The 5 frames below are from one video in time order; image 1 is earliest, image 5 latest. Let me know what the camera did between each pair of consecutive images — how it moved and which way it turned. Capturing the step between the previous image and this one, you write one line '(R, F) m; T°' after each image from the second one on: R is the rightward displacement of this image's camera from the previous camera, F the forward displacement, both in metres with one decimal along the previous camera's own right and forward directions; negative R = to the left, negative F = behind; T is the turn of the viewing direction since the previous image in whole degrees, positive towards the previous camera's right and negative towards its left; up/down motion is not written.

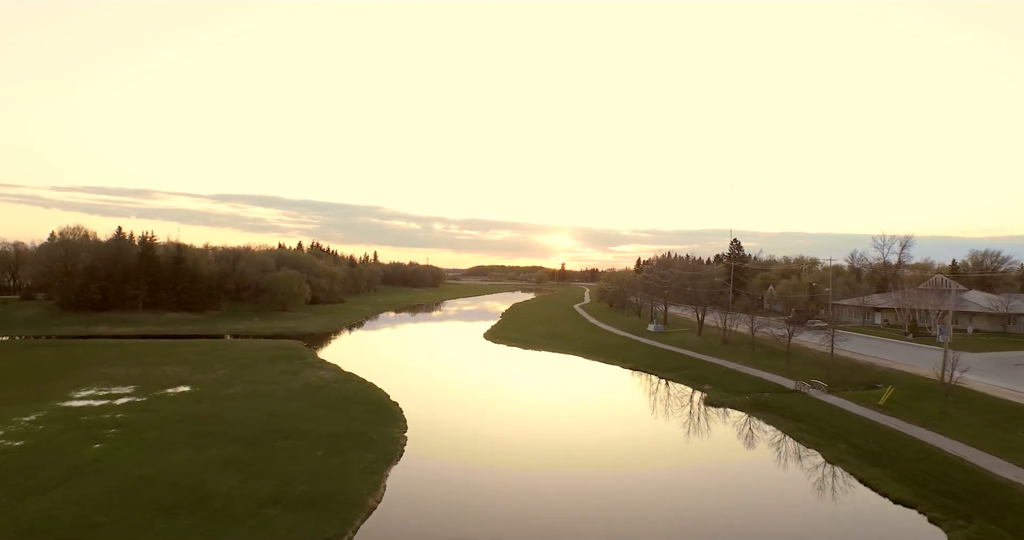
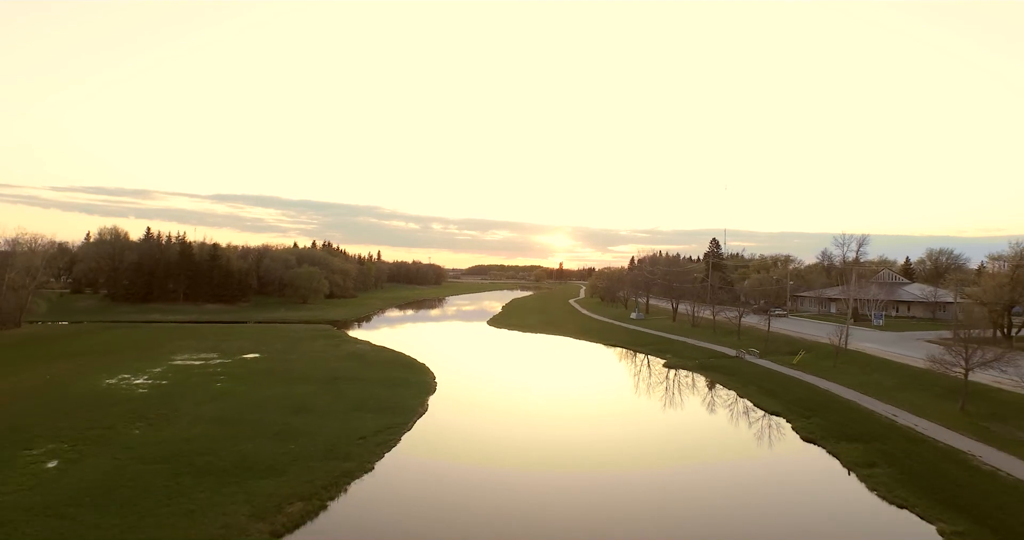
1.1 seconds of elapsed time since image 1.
(-0.1, -9.6) m; 0°
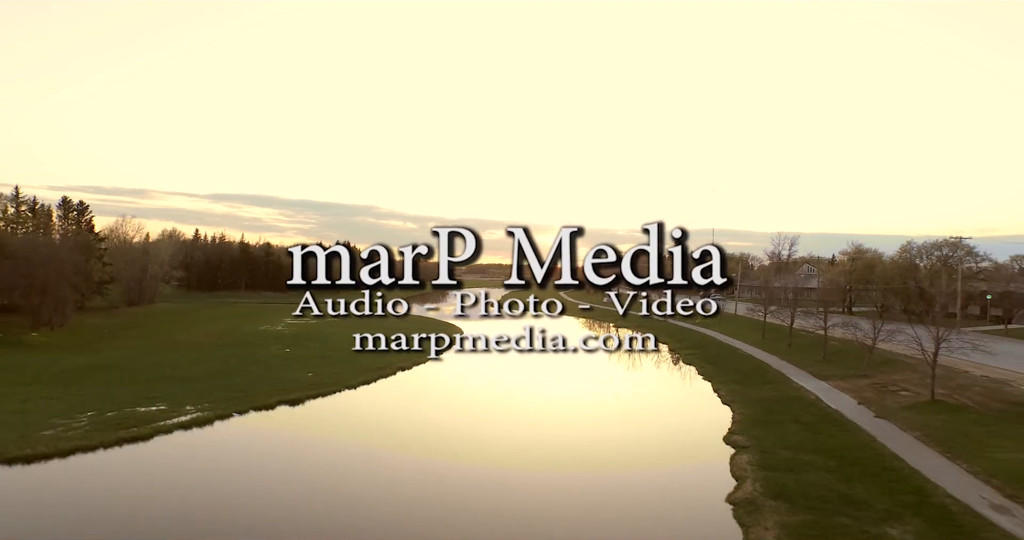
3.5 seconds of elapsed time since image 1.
(+0.1, -20.4) m; 0°
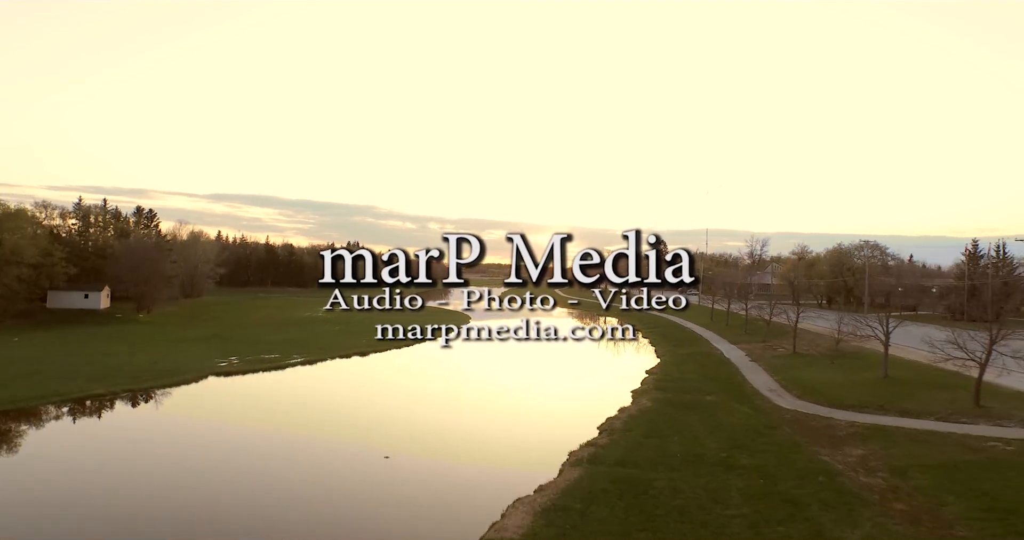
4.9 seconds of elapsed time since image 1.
(0.0, -11.5) m; 0°
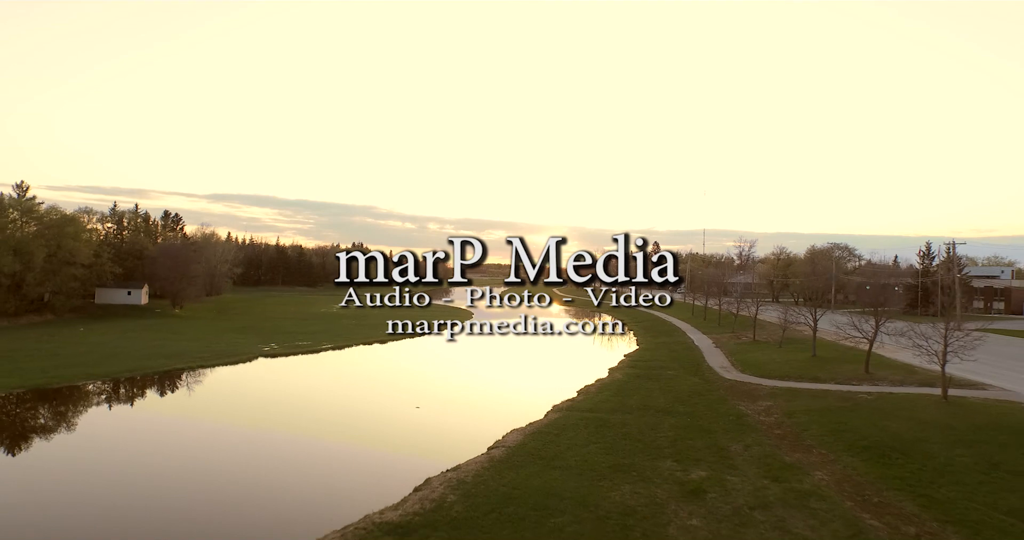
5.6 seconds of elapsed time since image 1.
(0.0, -5.5) m; 0°
